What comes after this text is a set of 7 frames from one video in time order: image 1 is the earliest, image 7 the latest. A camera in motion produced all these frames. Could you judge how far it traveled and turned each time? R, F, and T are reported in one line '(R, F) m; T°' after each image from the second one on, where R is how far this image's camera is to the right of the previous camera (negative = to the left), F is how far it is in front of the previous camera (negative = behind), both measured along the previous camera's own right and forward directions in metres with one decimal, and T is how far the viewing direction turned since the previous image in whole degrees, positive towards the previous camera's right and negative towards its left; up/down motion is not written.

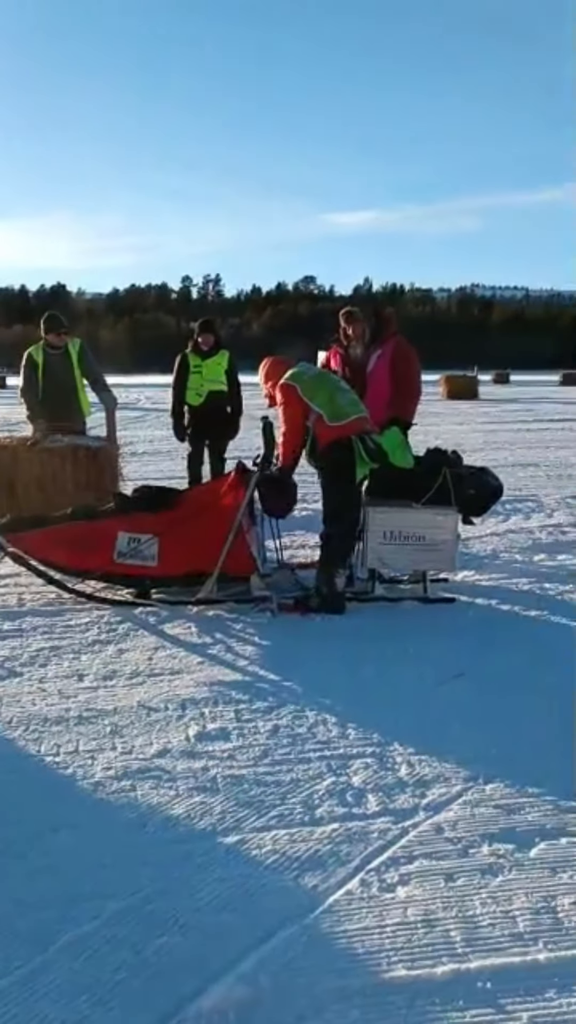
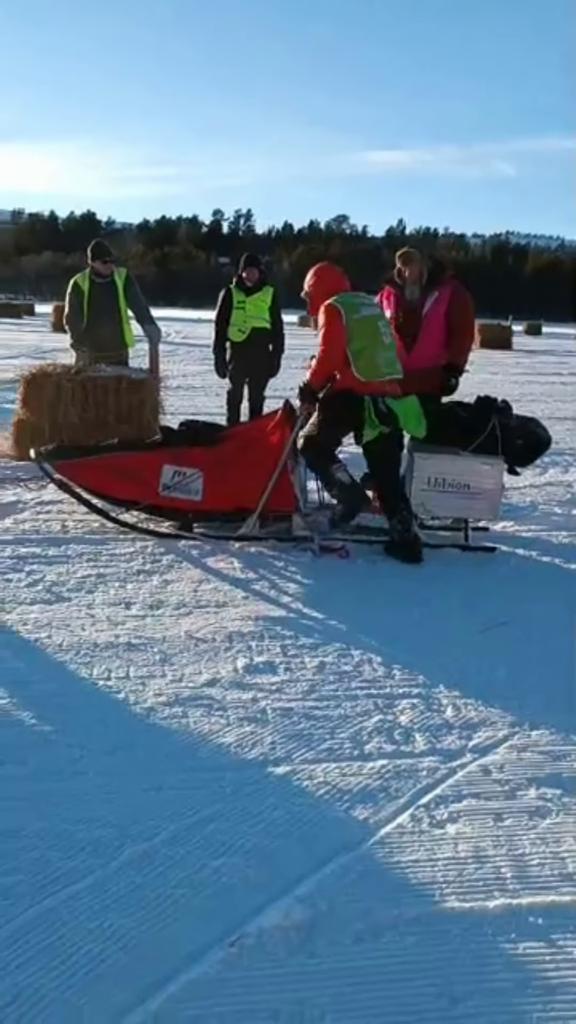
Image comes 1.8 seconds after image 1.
(-0.7, +0.1) m; +5°
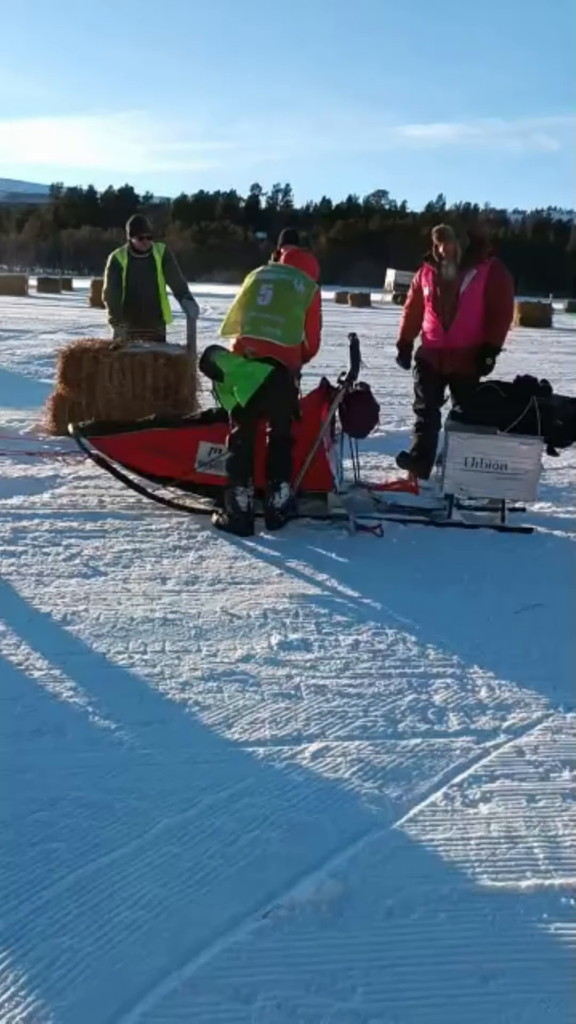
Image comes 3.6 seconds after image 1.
(-0.1, 0.0) m; -2°
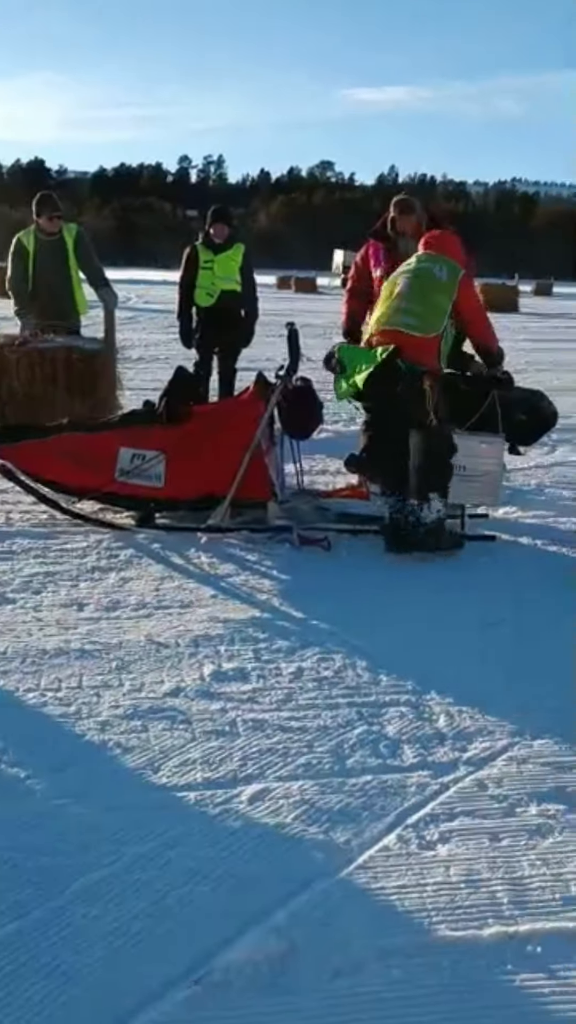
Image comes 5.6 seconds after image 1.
(+0.3, +0.5) m; +1°
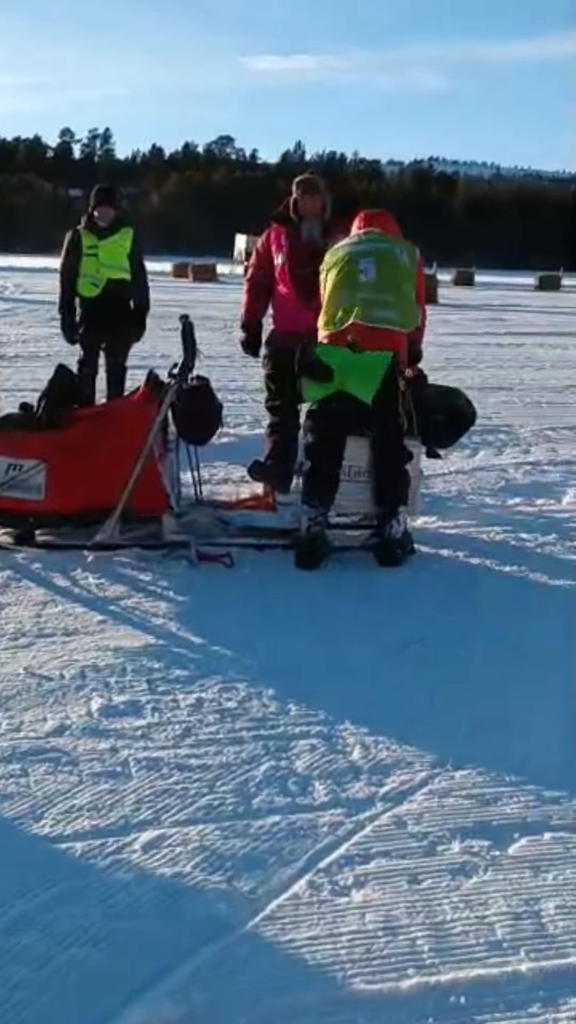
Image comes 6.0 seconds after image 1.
(+0.3, +0.4) m; +3°
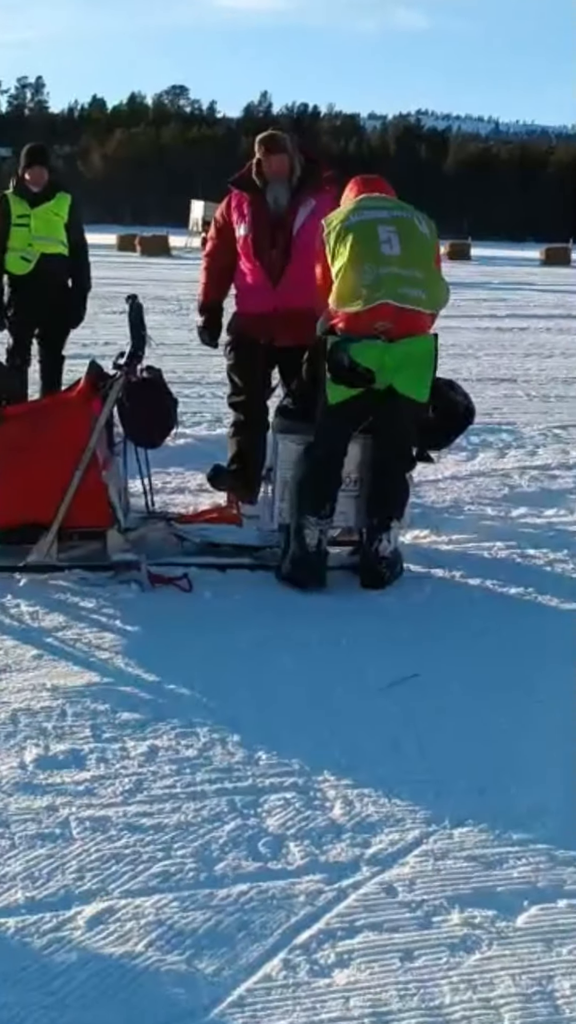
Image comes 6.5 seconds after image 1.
(+0.1, +0.6) m; +1°
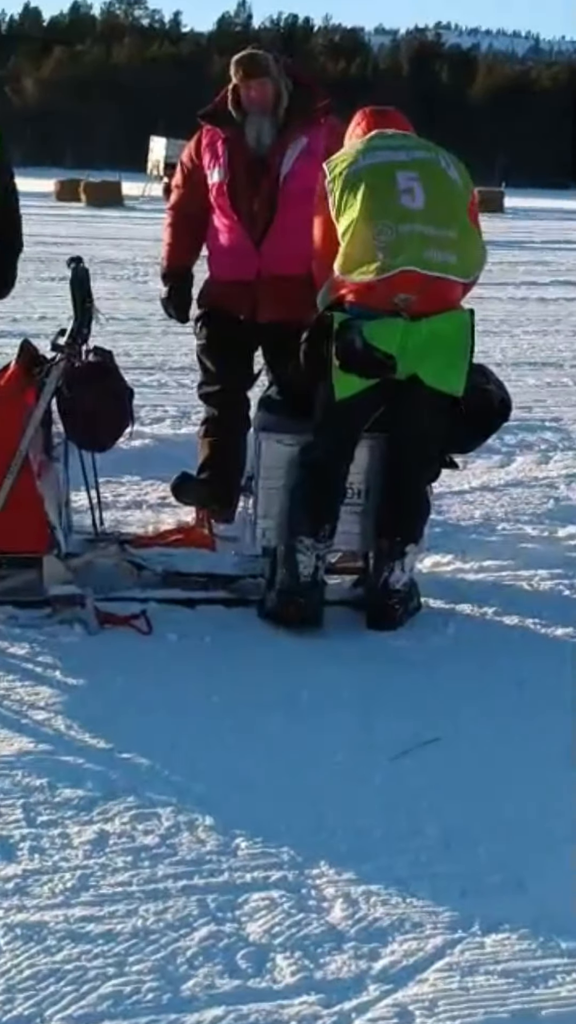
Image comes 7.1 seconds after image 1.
(0.0, +0.8) m; 0°
